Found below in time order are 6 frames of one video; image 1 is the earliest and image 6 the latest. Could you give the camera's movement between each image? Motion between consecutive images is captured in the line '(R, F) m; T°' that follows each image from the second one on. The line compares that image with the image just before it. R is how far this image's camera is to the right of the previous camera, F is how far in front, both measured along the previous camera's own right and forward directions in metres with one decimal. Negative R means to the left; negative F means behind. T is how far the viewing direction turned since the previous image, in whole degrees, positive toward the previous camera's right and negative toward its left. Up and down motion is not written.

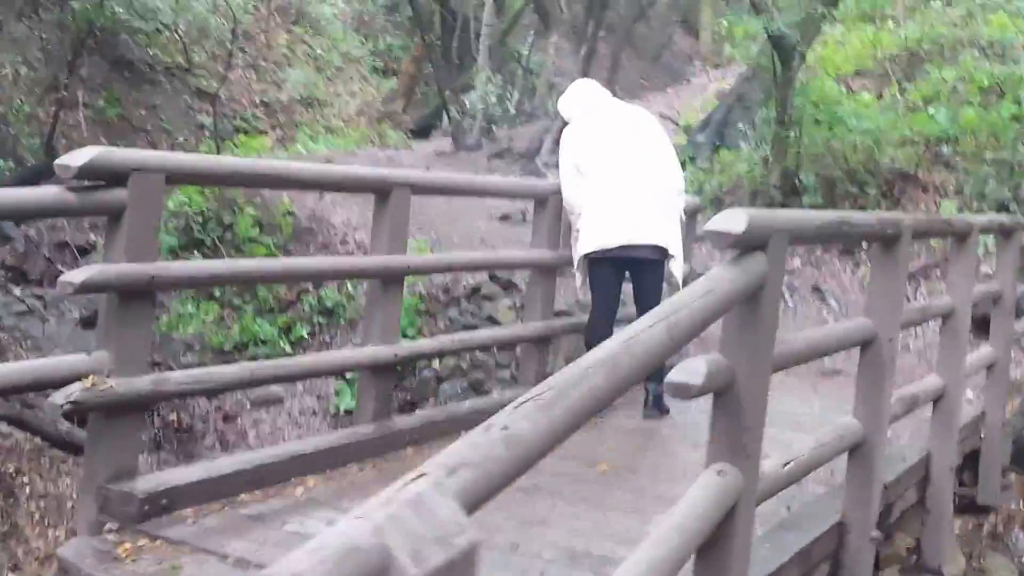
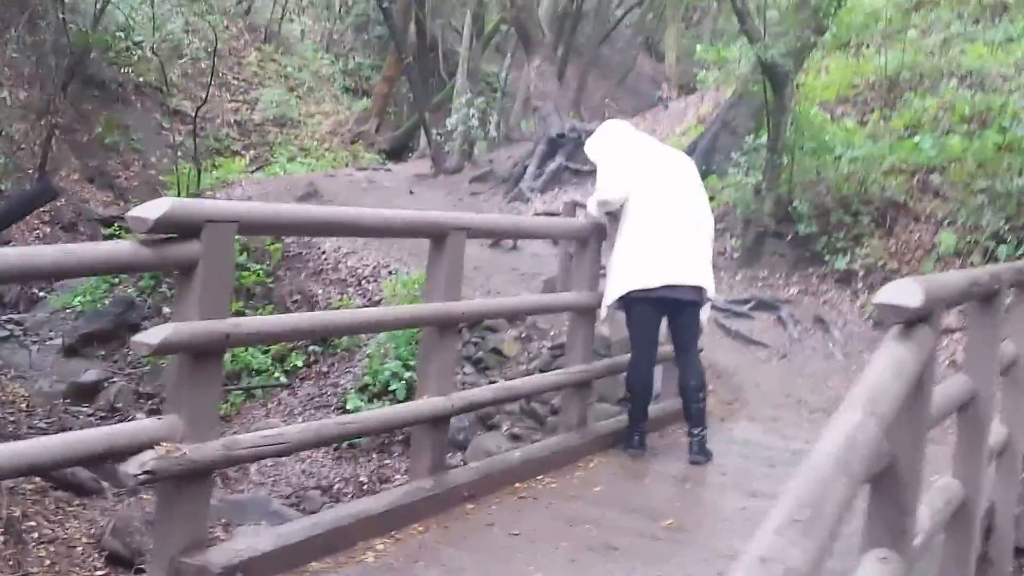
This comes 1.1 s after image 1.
(-0.3, +0.1) m; +2°
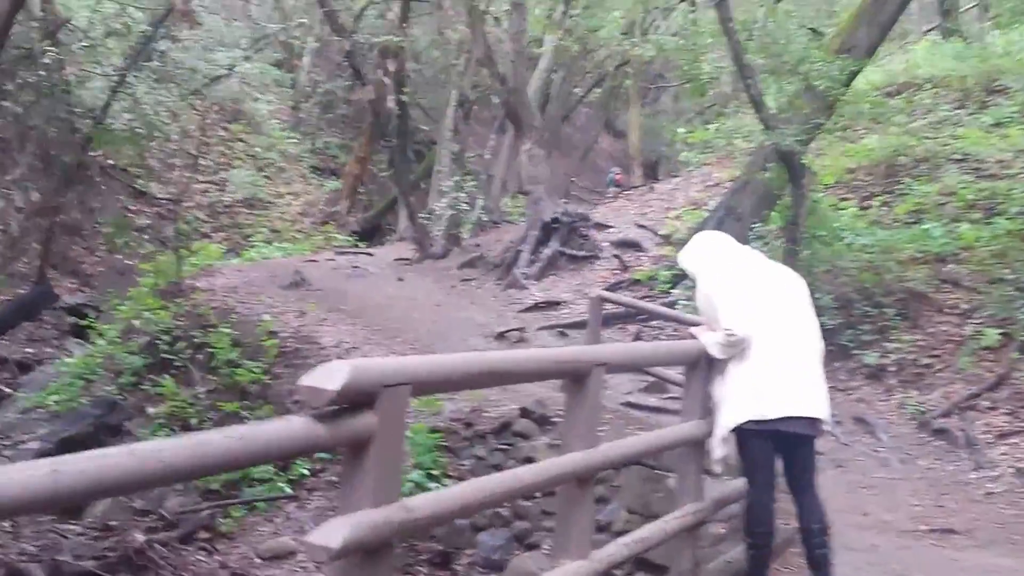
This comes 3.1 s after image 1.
(-0.5, +0.4) m; +2°
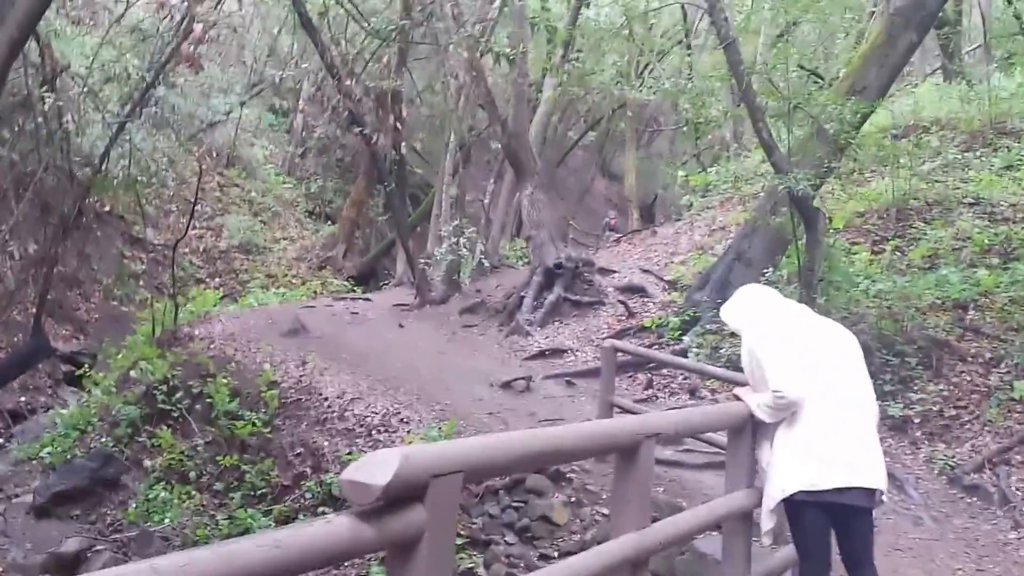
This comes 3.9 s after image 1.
(-0.1, +0.2) m; 0°
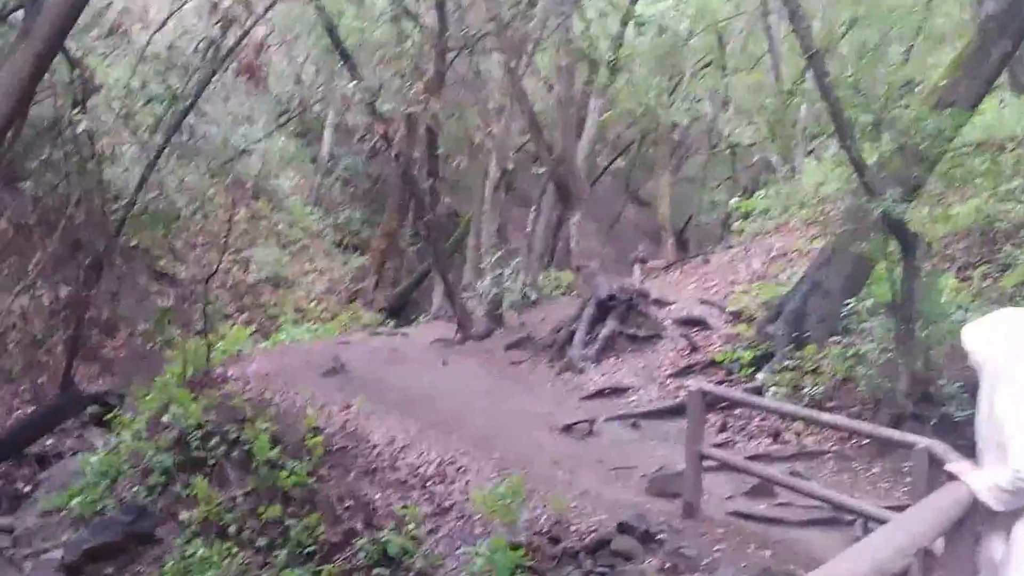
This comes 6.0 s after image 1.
(-0.3, +0.7) m; -1°
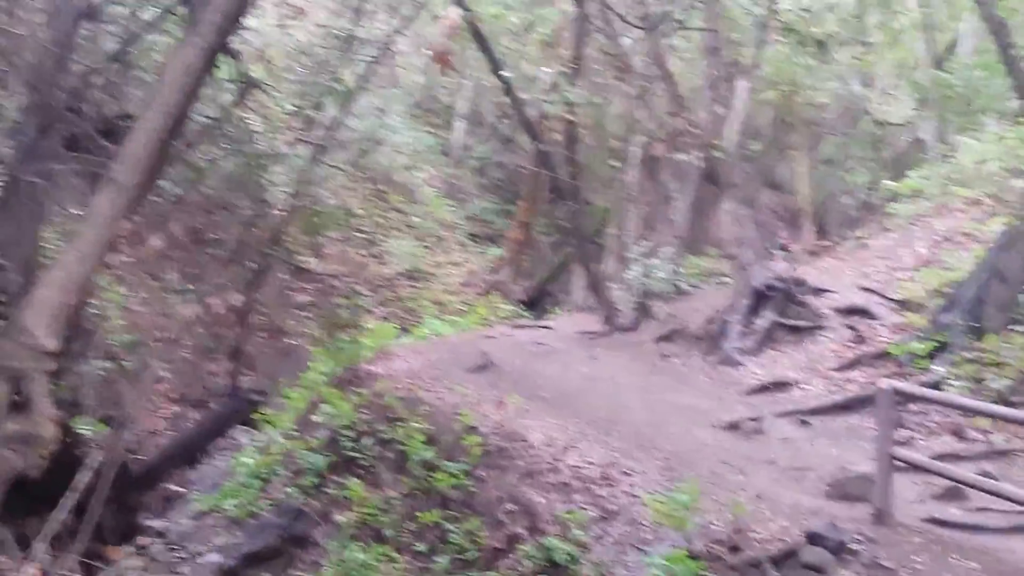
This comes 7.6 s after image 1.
(-0.2, +0.3) m; -6°
